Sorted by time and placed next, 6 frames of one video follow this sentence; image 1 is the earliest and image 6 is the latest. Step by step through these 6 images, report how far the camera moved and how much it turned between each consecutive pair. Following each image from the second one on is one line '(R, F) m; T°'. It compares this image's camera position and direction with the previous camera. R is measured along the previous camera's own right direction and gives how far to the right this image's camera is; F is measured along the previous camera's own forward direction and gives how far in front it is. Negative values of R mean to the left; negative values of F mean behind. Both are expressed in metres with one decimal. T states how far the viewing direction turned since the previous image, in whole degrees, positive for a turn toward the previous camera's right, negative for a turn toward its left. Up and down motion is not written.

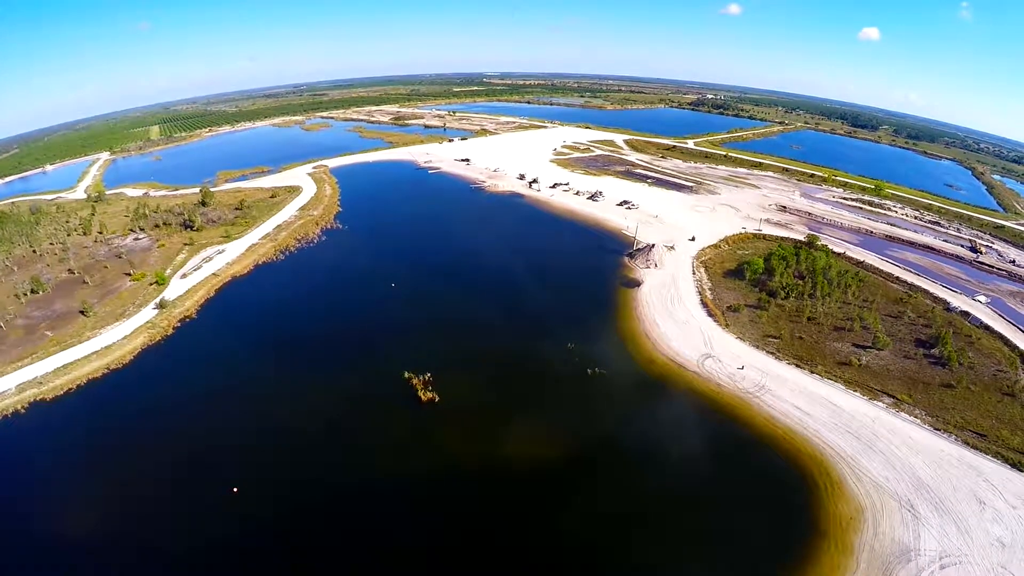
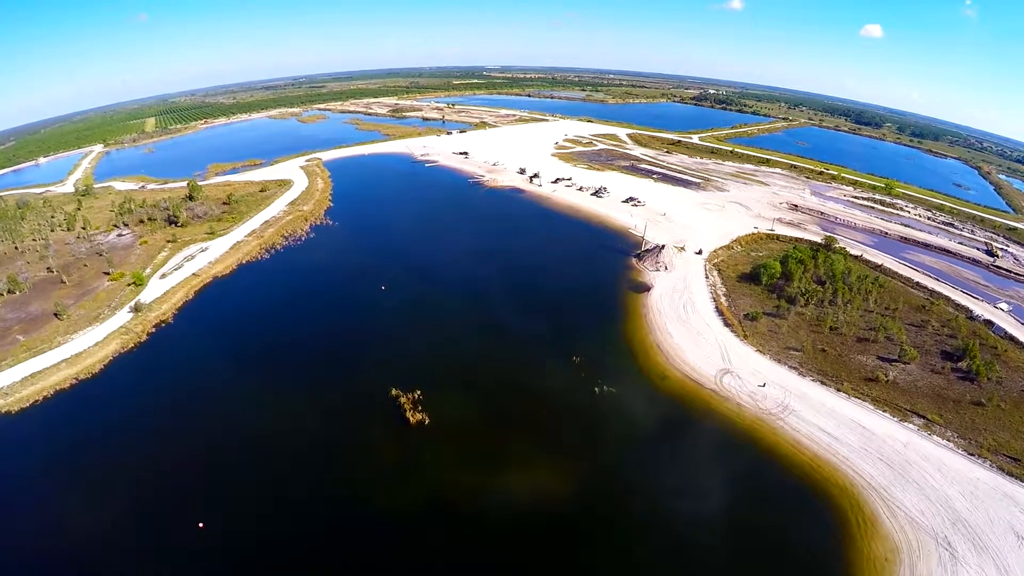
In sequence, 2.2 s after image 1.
(-0.1, +2.6) m; 0°
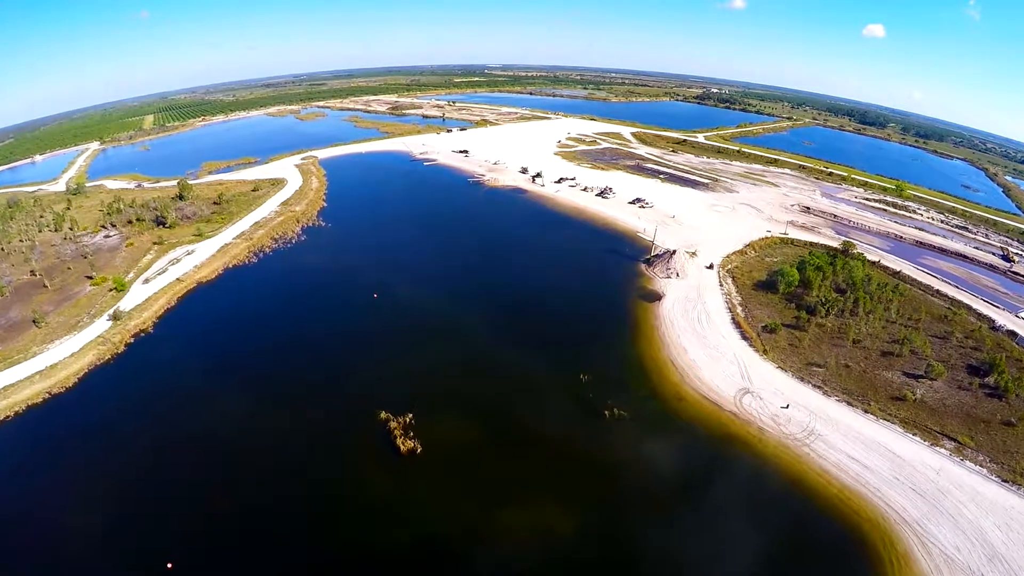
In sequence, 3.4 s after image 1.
(-0.1, +2.2) m; 0°
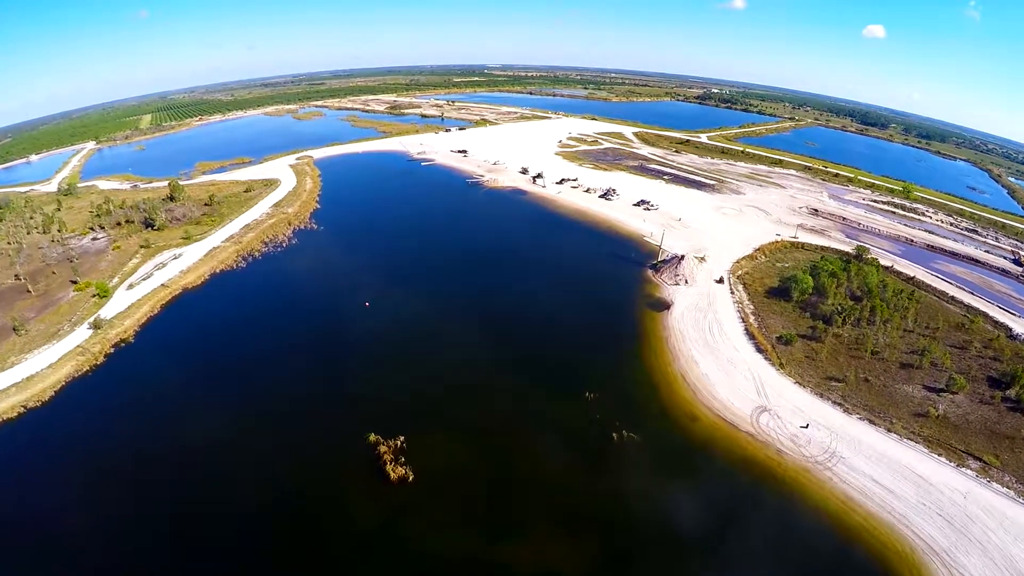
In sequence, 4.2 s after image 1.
(0.0, +1.7) m; 0°
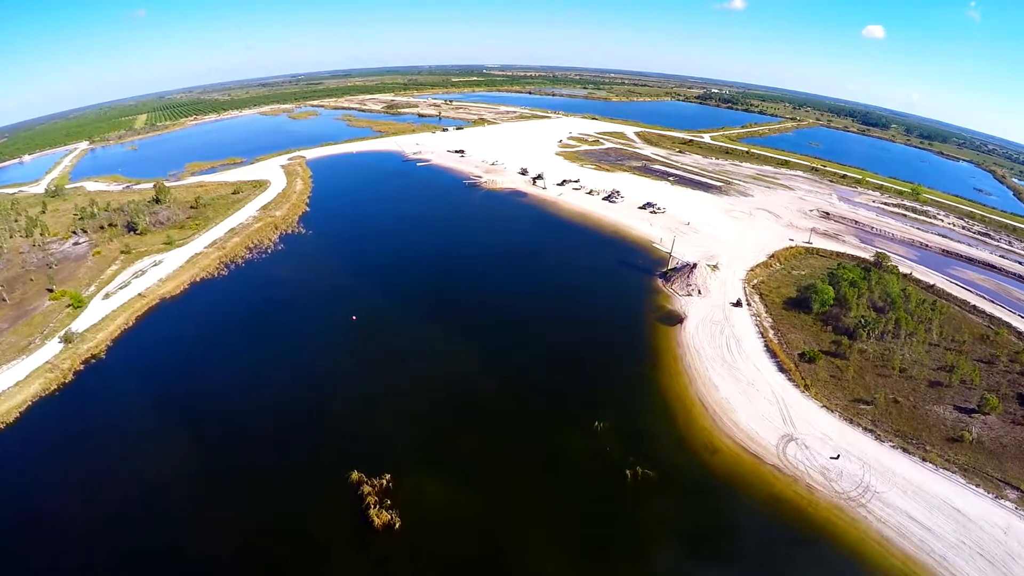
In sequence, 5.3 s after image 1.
(-0.1, +2.3) m; 0°
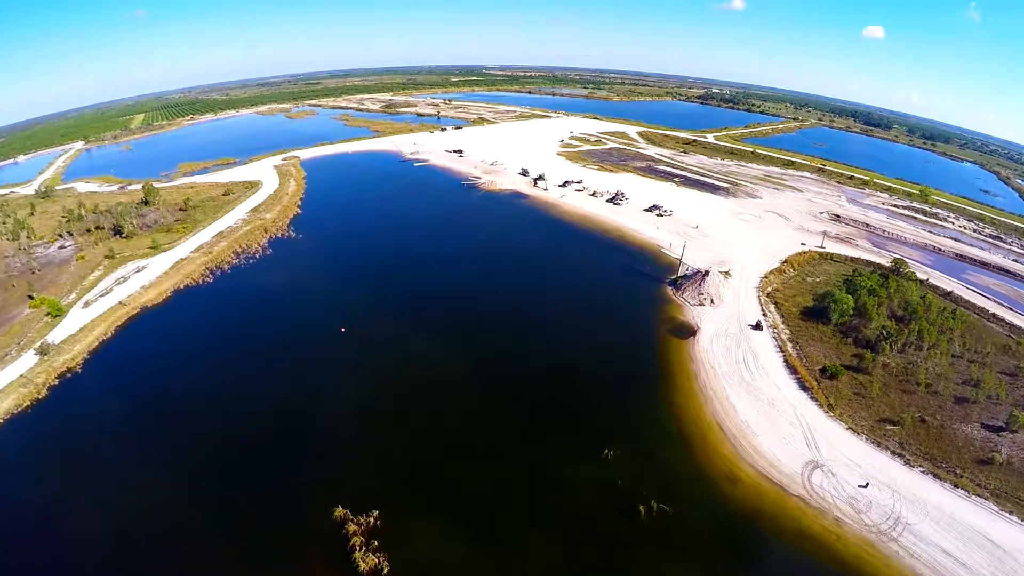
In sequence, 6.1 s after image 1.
(-0.1, +1.8) m; 0°
